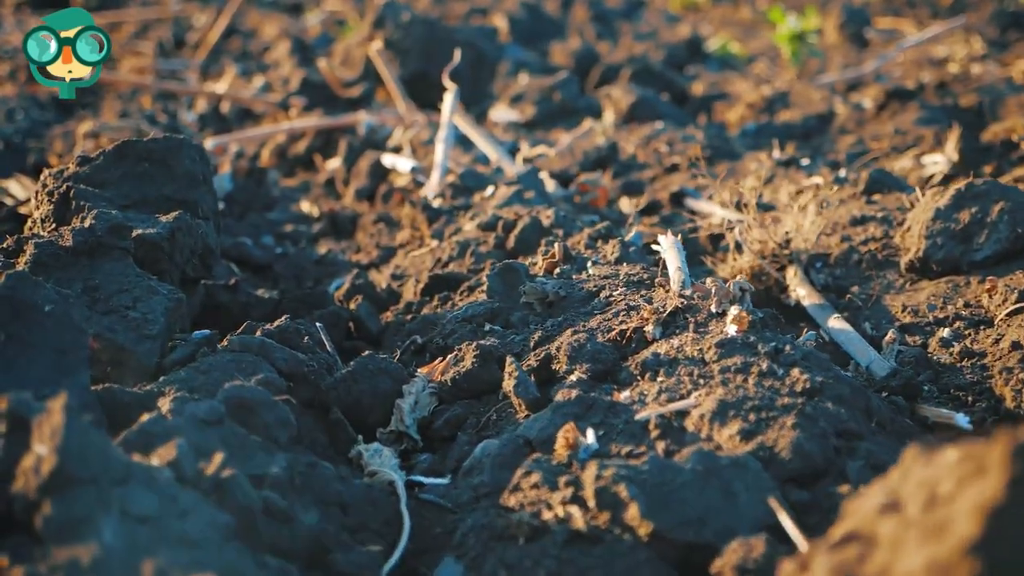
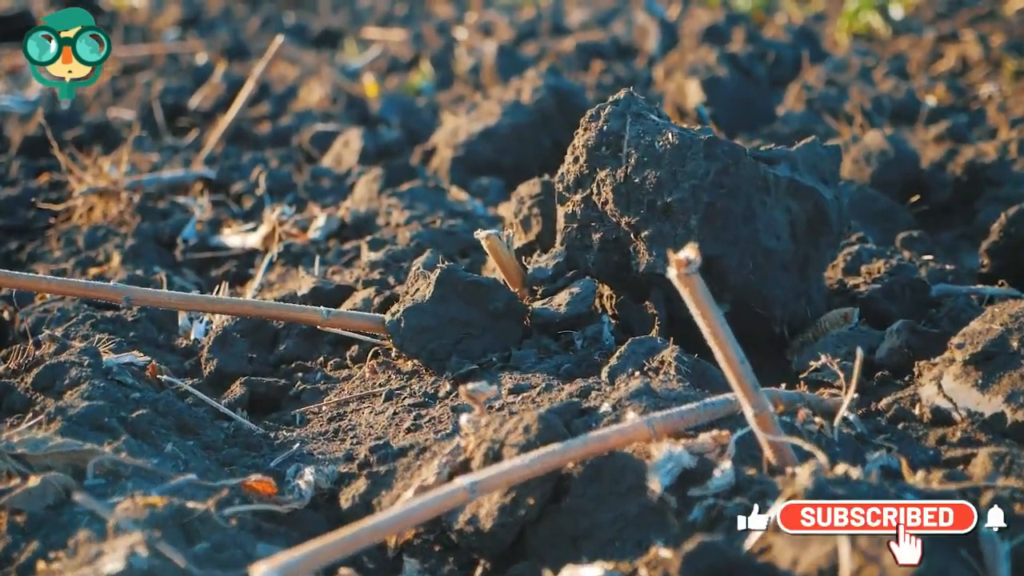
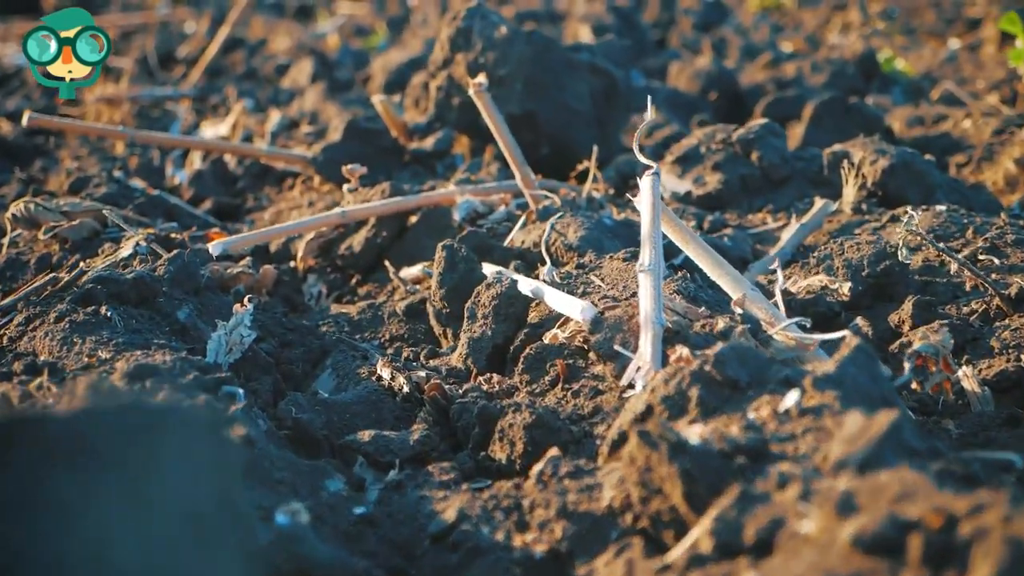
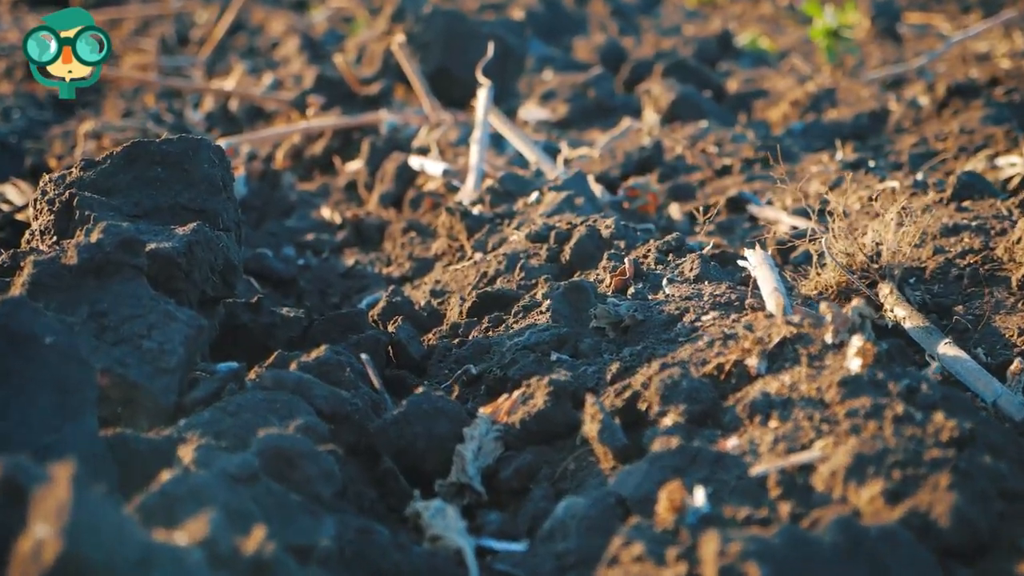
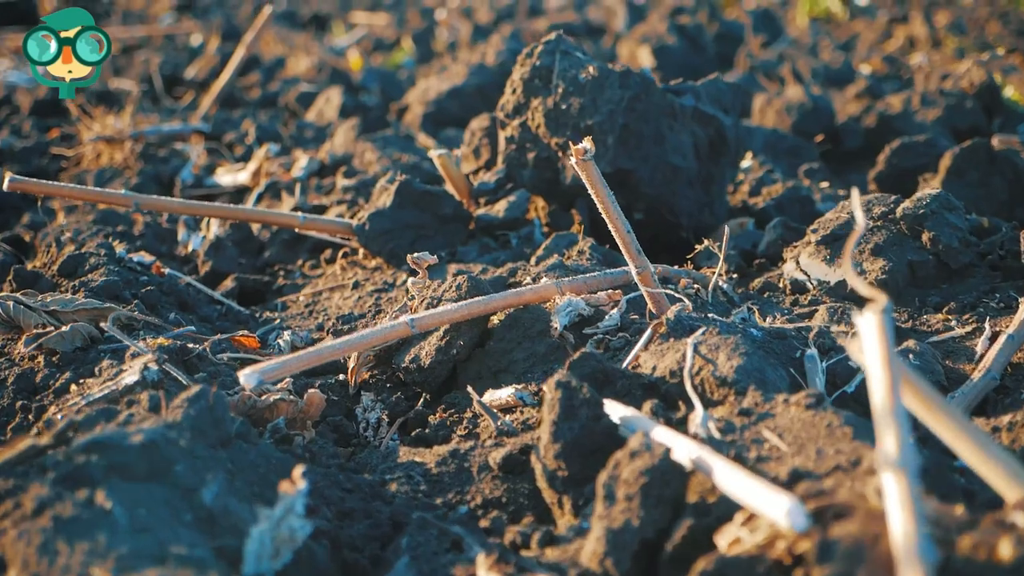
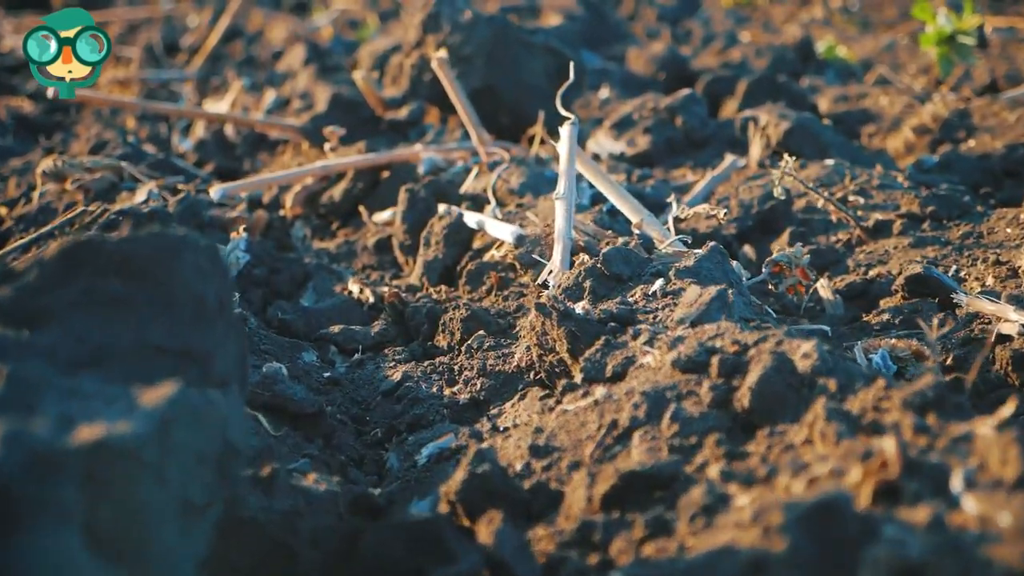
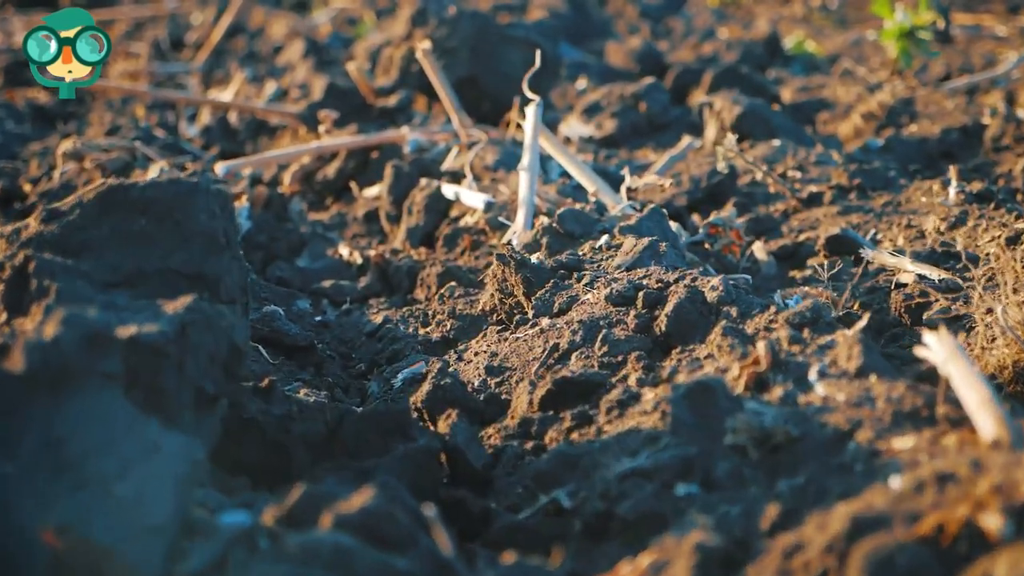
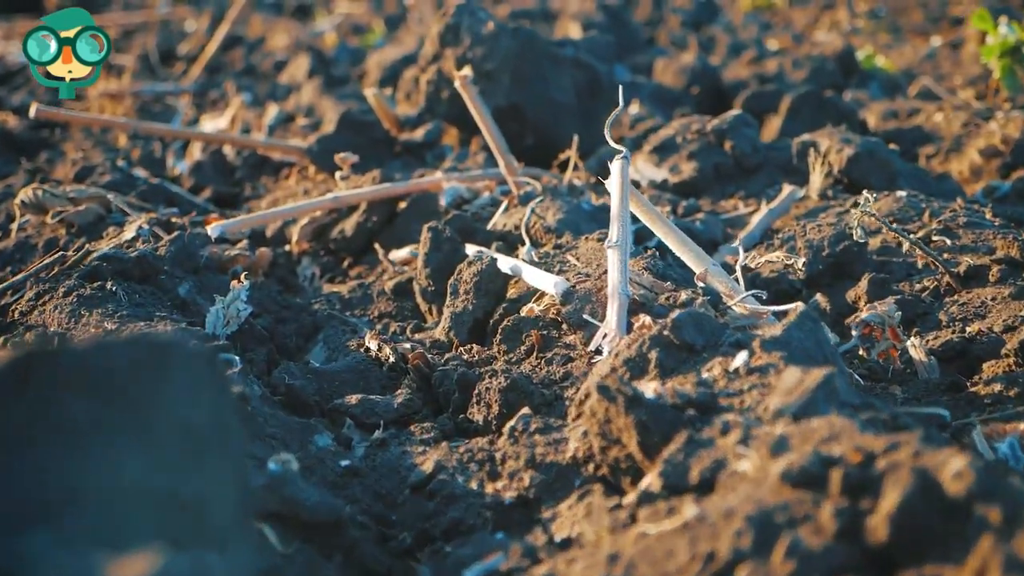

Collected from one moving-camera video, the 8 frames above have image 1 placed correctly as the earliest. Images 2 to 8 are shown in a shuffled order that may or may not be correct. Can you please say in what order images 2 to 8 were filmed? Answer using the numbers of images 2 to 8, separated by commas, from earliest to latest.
4, 7, 6, 8, 3, 5, 2
